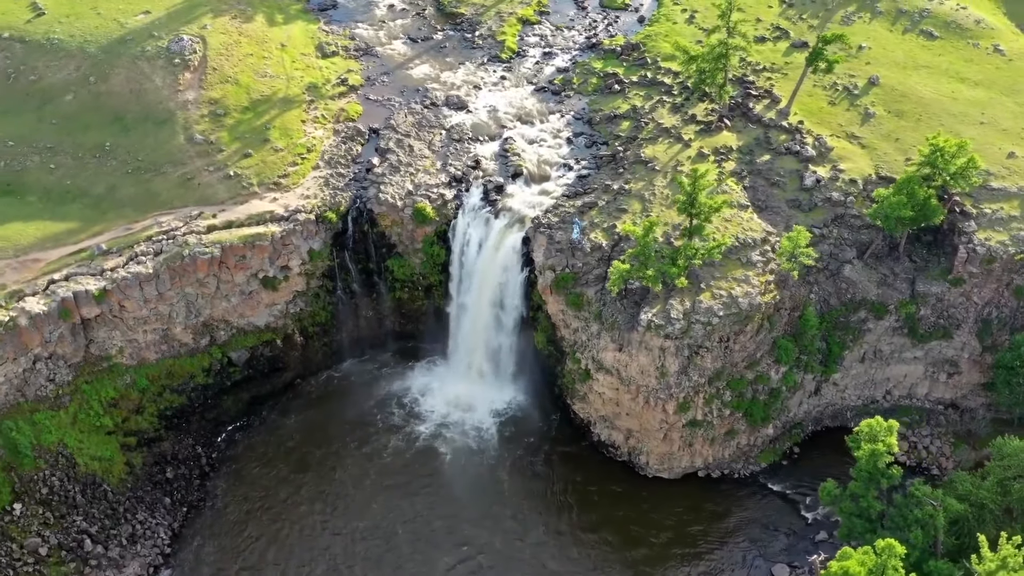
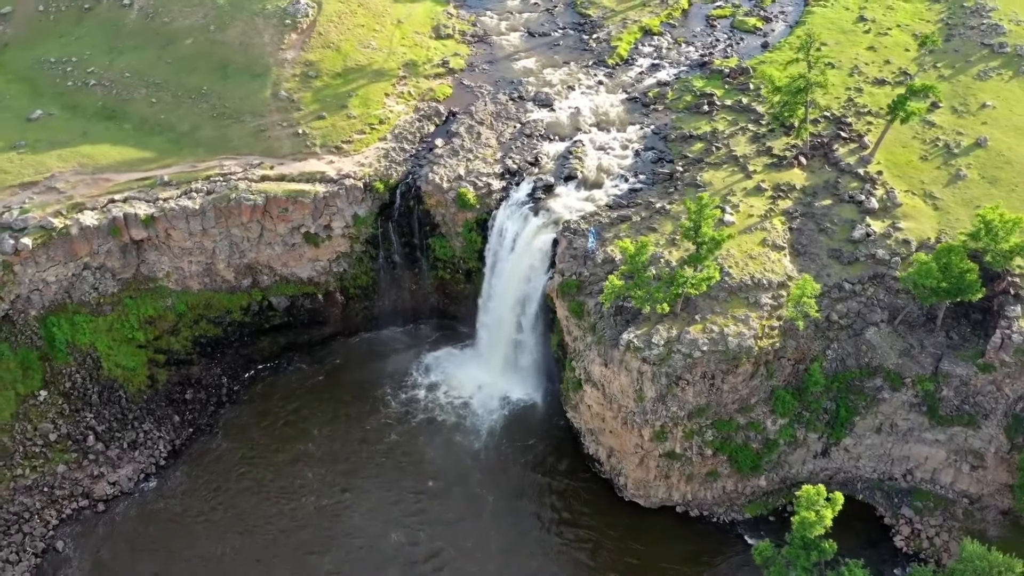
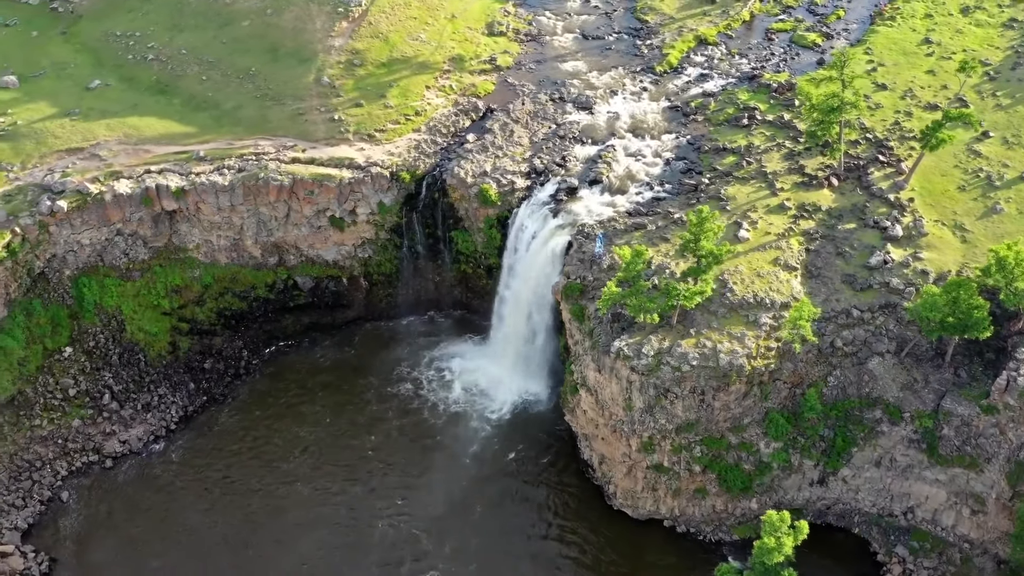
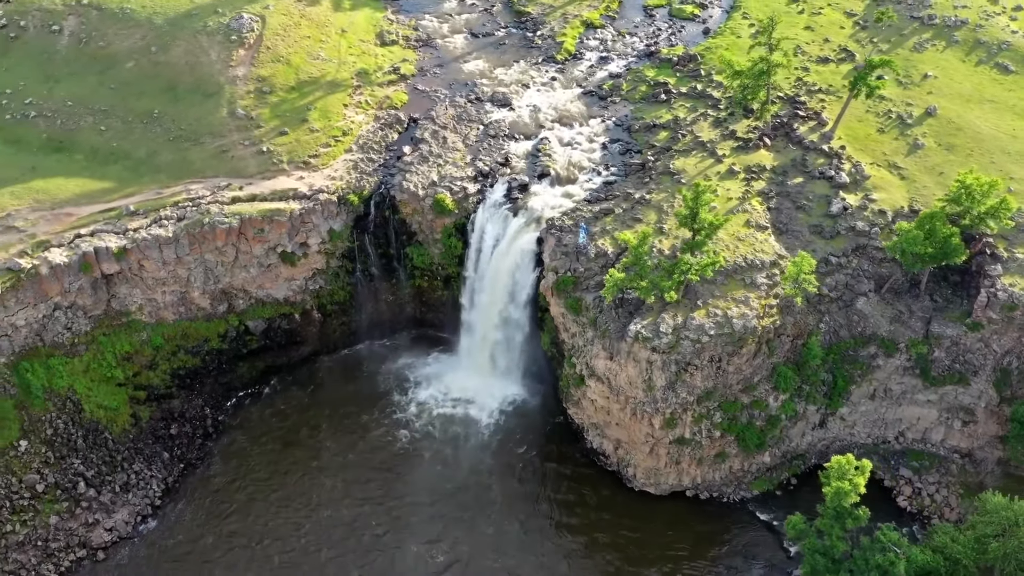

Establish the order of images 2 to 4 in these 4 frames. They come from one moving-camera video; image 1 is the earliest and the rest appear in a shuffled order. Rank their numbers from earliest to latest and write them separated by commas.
4, 2, 3
